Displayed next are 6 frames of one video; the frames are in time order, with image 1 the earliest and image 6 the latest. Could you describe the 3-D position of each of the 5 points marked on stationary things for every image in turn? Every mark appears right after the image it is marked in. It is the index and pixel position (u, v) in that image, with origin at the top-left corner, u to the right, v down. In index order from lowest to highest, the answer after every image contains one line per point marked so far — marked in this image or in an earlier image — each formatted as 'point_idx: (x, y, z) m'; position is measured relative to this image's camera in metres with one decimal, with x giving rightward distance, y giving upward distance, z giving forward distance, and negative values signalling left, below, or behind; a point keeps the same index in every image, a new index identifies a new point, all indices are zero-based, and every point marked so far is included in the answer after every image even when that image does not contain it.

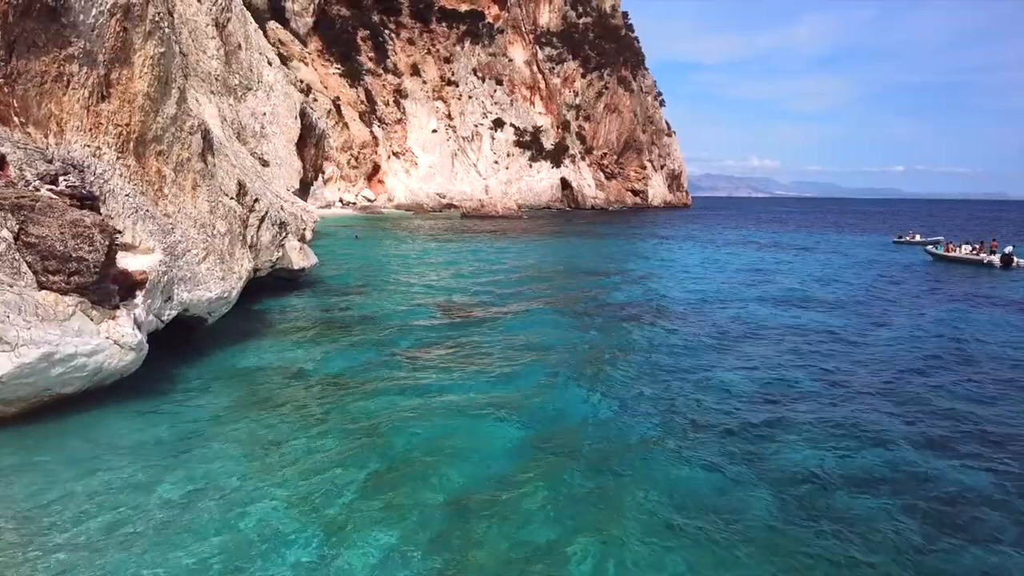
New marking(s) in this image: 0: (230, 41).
0: (-6.6, +5.7, +14.6) m
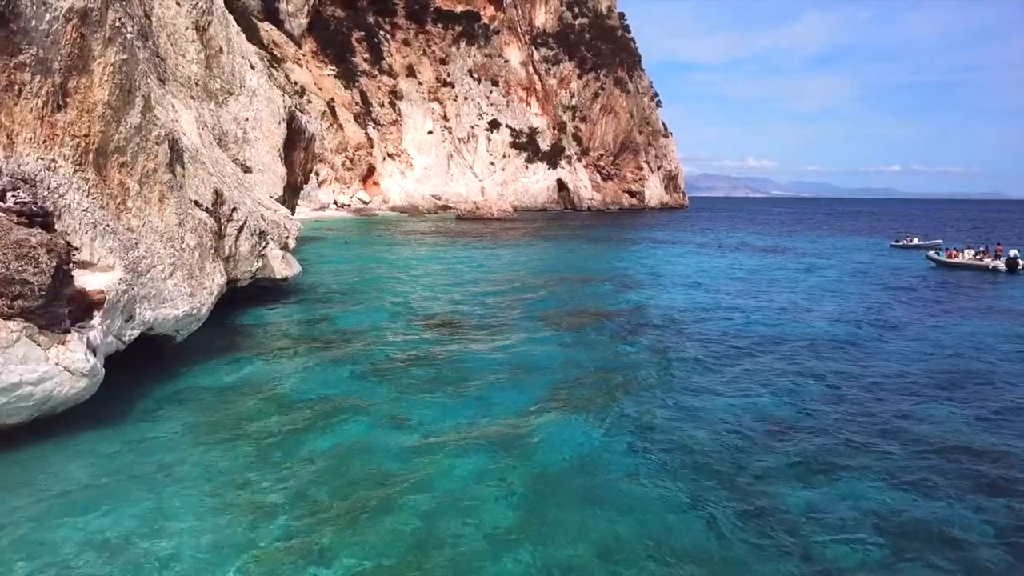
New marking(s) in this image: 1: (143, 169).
0: (-6.8, +5.5, +14.2) m
1: (-4.2, +1.4, +7.2) m
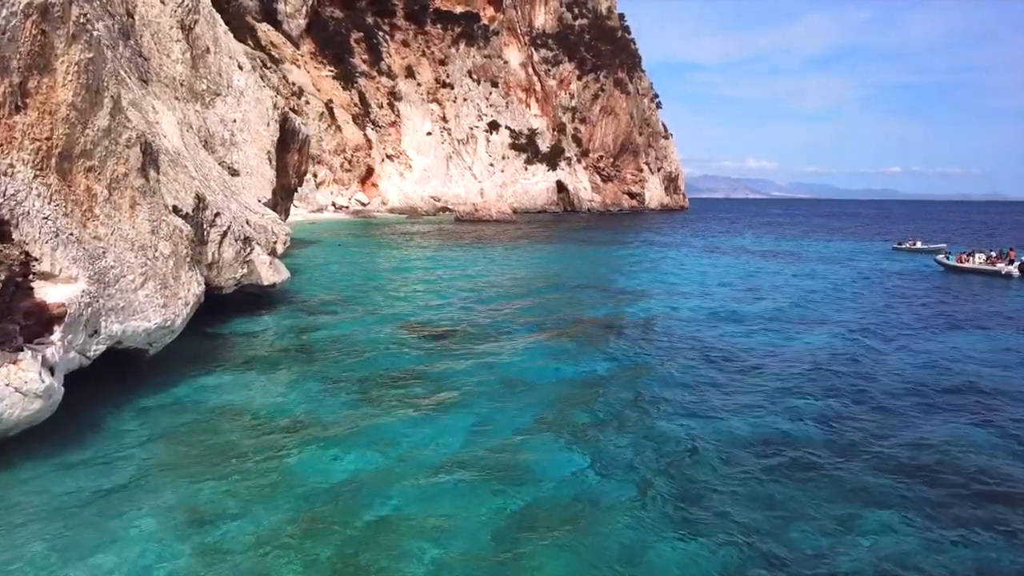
0: (-6.9, +5.4, +13.9) m
1: (-4.4, +1.2, +6.9) m
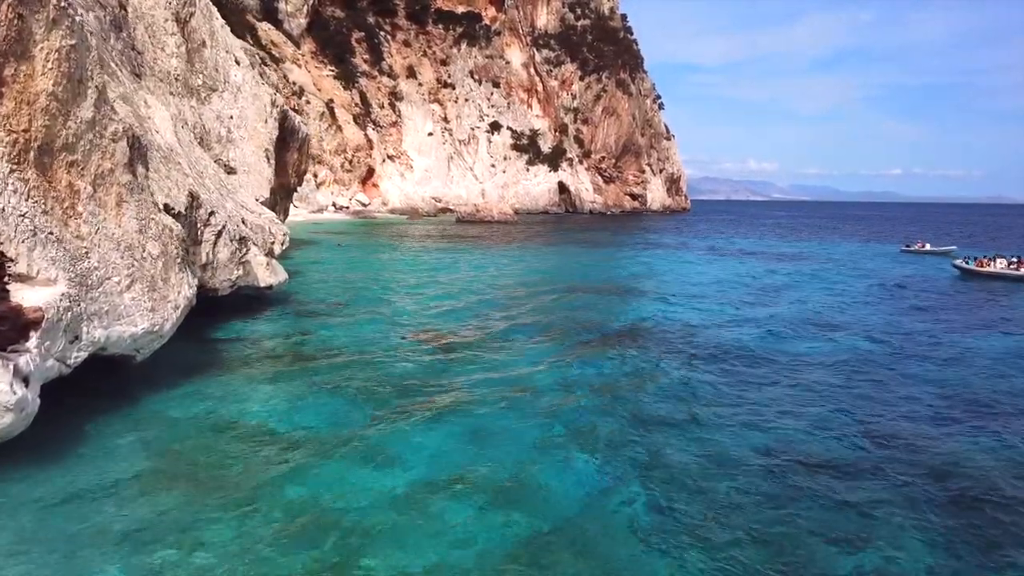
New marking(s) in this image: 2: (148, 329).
0: (-6.8, +5.3, +13.5) m
1: (-4.3, +1.2, +6.5) m
2: (-3.9, -0.4, +6.7) m
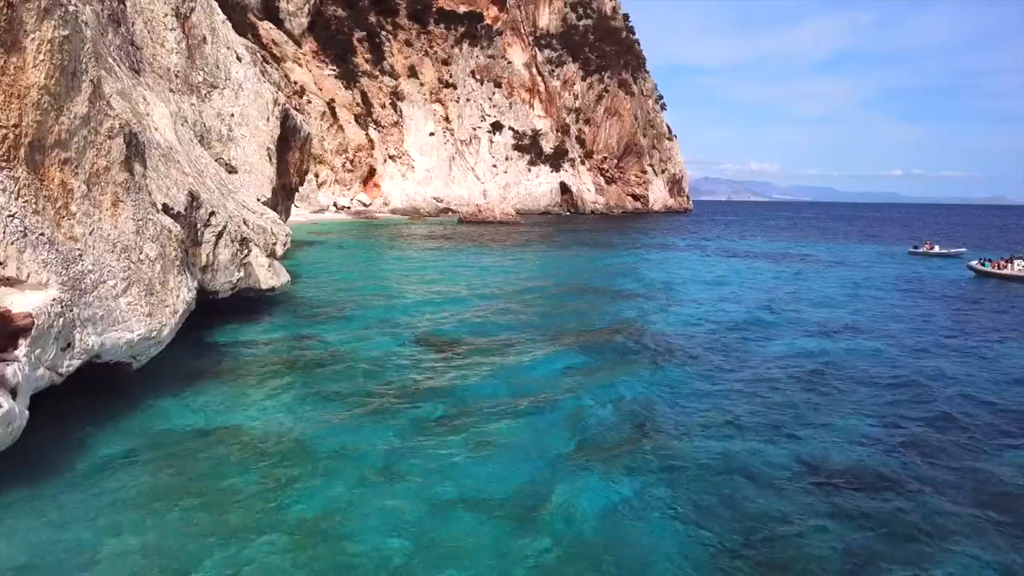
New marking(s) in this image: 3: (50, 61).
0: (-6.6, +5.3, +13.2) m
1: (-4.1, +1.2, +6.2) m
2: (-3.7, -0.5, +6.4) m
3: (-4.1, +2.0, +5.6) m
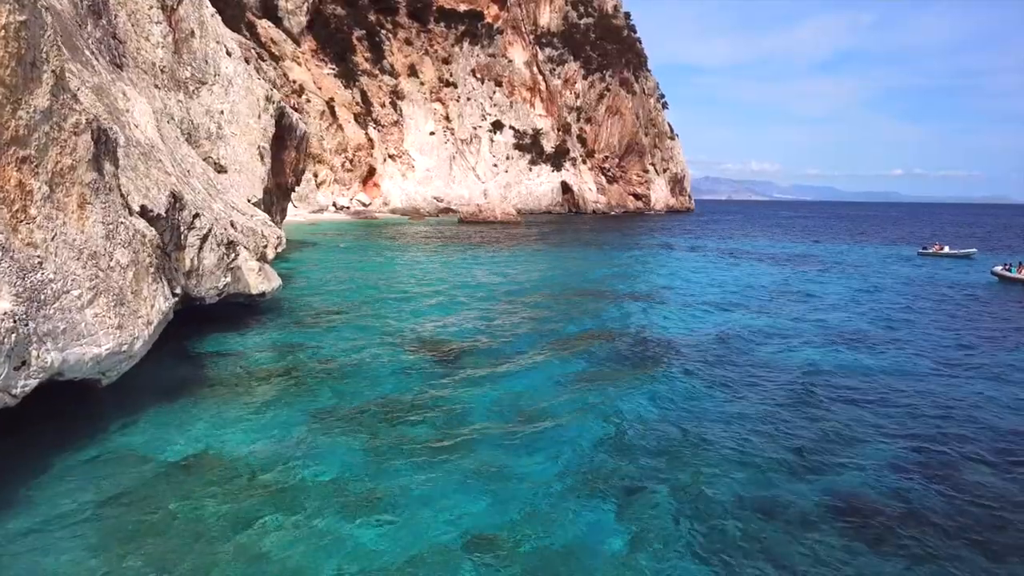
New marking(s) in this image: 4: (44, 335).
0: (-6.6, +5.2, +12.7) m
1: (-4.1, +1.1, +5.6) m
2: (-3.7, -0.6, +5.8) m
3: (-4.1, +1.9, +5.1) m
4: (-3.8, -0.4, +5.1) m
